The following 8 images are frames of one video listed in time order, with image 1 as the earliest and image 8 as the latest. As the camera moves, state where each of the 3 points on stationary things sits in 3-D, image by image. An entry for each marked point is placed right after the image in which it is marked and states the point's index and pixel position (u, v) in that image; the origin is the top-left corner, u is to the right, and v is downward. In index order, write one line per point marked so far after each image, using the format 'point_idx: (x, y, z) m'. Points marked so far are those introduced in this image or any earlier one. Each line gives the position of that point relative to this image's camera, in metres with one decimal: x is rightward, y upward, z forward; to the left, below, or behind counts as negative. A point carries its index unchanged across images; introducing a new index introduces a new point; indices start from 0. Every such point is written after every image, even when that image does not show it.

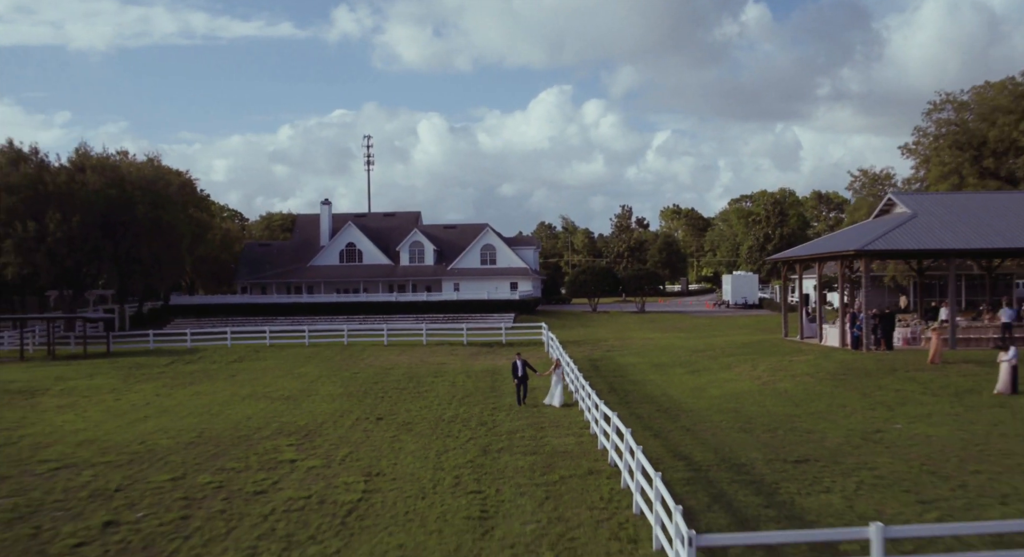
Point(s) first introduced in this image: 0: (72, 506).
0: (-5.7, -3.0, +10.8) m
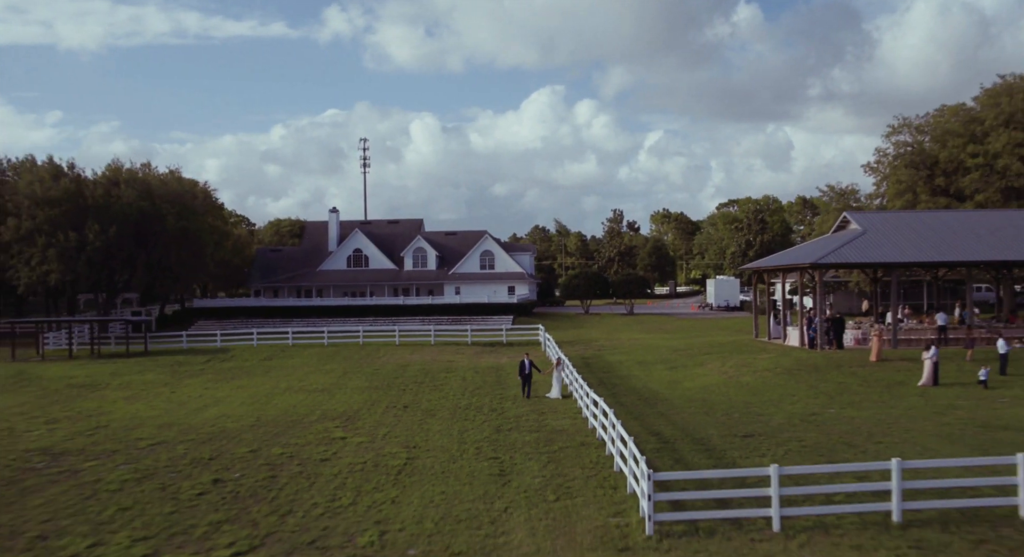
0: (-5.5, -3.3, +13.9) m
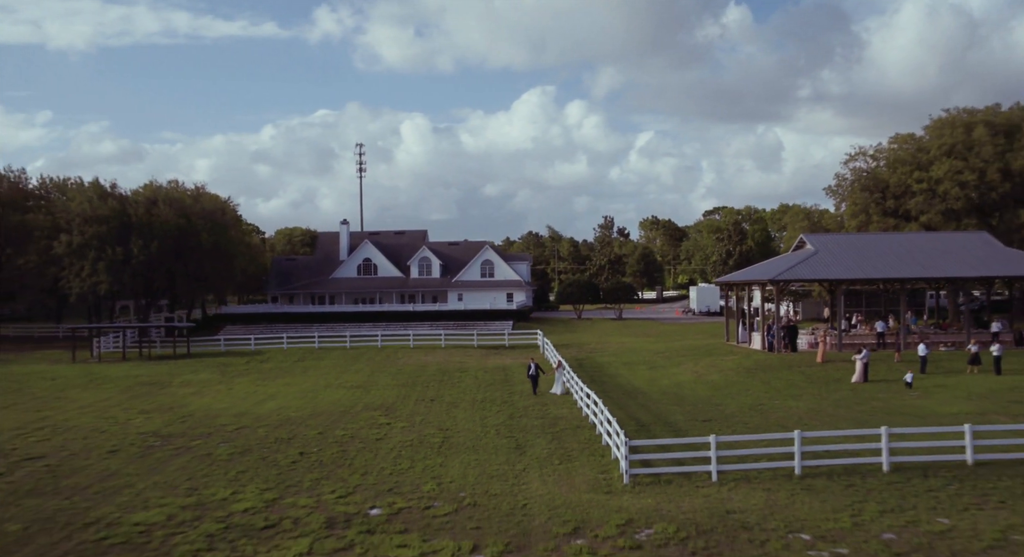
0: (-5.2, -3.7, +18.0) m
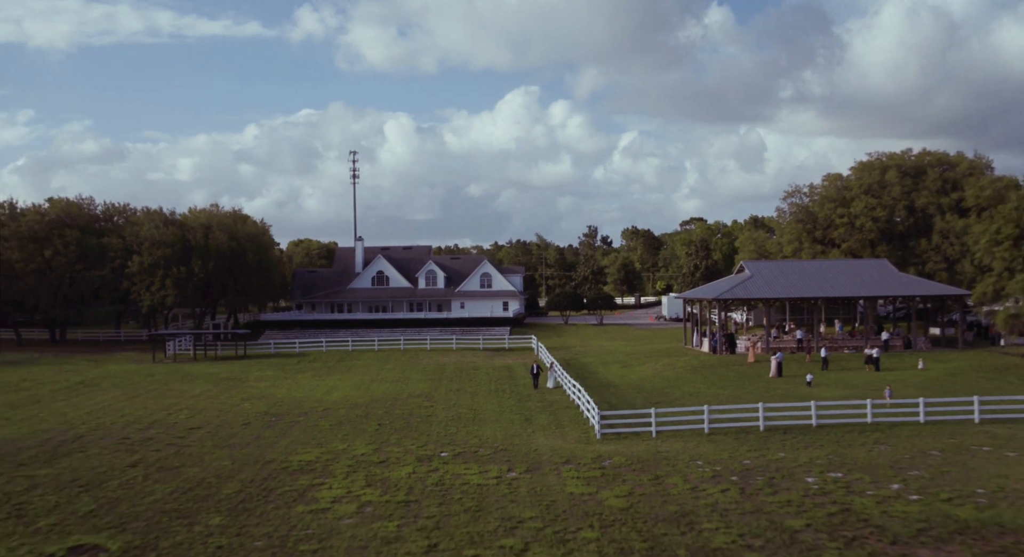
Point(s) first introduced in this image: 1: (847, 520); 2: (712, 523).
0: (-4.9, -4.5, +25.9) m
1: (+6.0, -4.3, +14.4) m
2: (+3.6, -4.4, +14.6) m
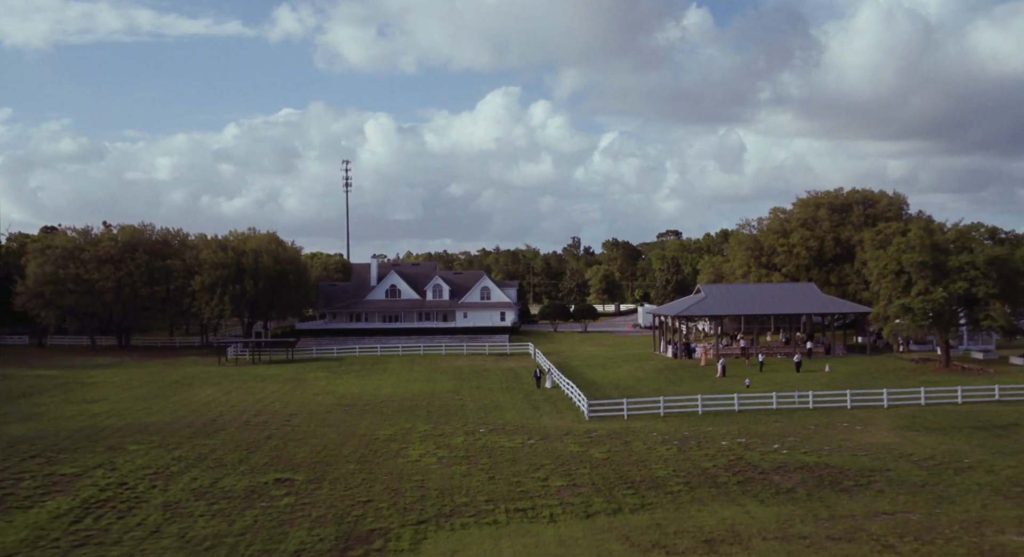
0: (-4.4, -5.7, +35.3) m
1: (+6.8, -5.5, +24.1) m
2: (+4.3, -5.6, +24.2) m
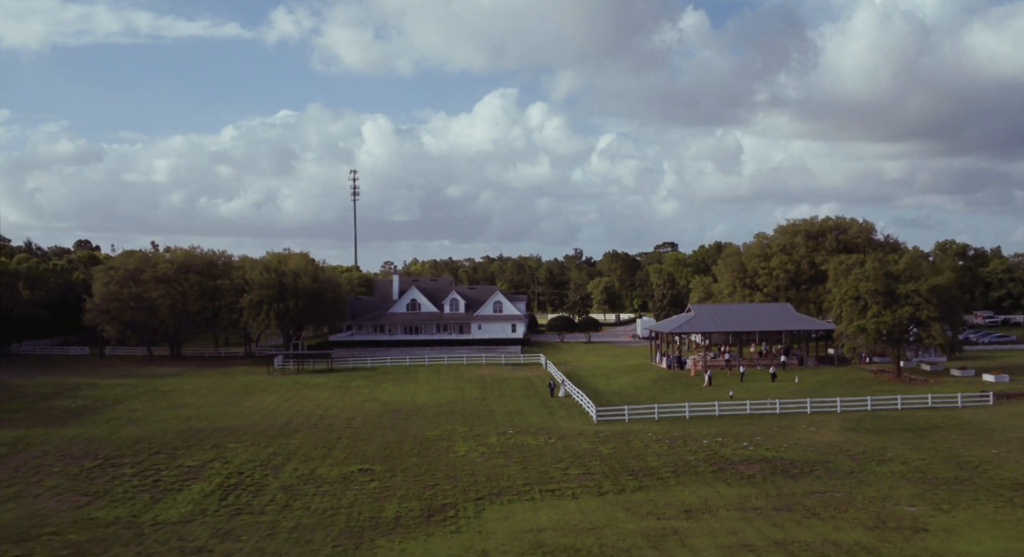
0: (-3.4, -7.1, +42.3) m
1: (+7.8, -6.9, +31.2) m
2: (+5.4, -7.0, +31.2) m
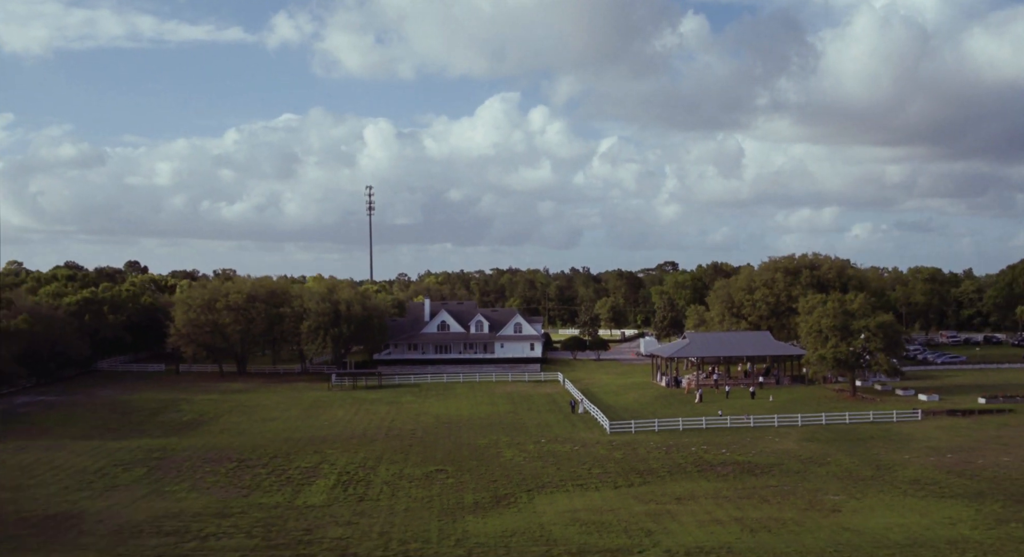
0: (-1.5, -9.7, +52.9) m
1: (+9.7, -9.4, +41.7) m
2: (+7.3, -9.5, +41.8) m
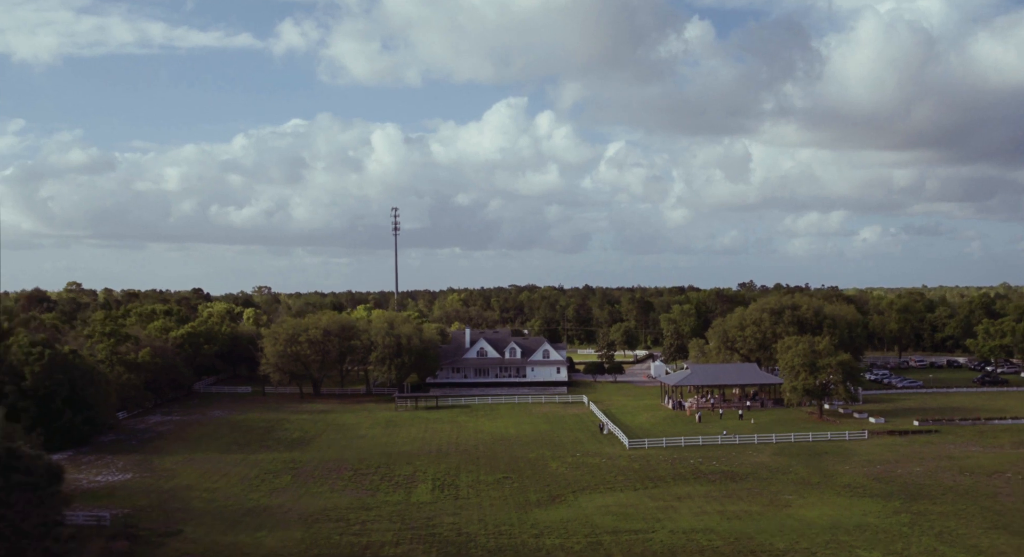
0: (+1.9, -13.8, +68.0) m
1: (+13.0, -13.5, +56.8) m
2: (+10.6, -13.6, +56.9) m
